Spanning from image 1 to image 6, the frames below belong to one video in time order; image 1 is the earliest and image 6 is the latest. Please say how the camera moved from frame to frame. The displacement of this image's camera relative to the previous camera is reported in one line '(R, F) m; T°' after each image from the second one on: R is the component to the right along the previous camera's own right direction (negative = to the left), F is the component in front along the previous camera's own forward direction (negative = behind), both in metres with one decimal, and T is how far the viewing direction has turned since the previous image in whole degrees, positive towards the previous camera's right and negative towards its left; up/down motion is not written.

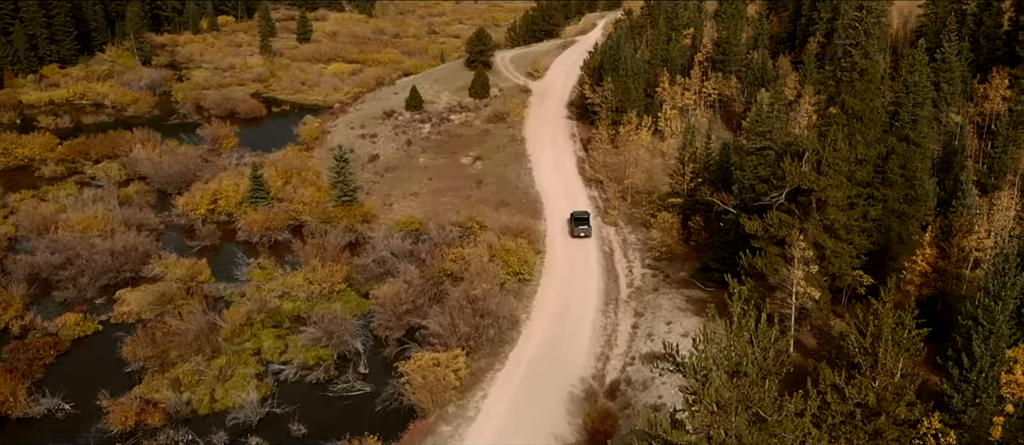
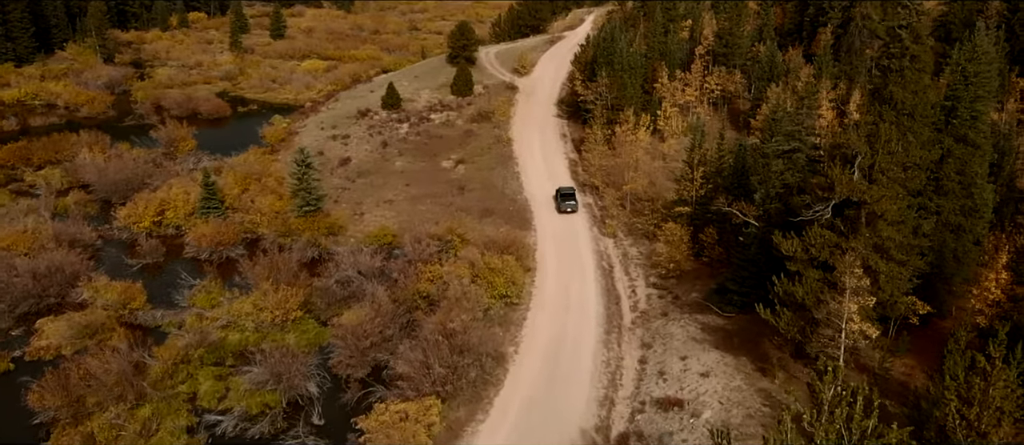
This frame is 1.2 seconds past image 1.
(+0.1, +6.3) m; +1°
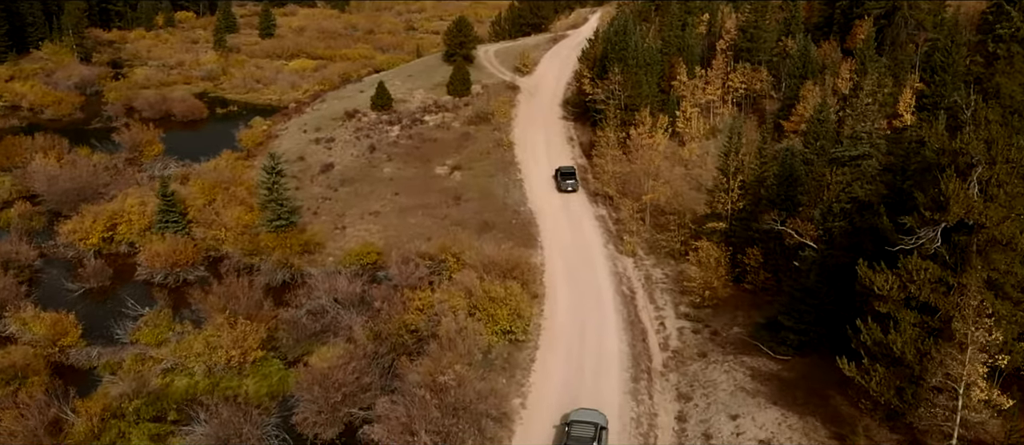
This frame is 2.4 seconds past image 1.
(-0.3, +6.5) m; 0°
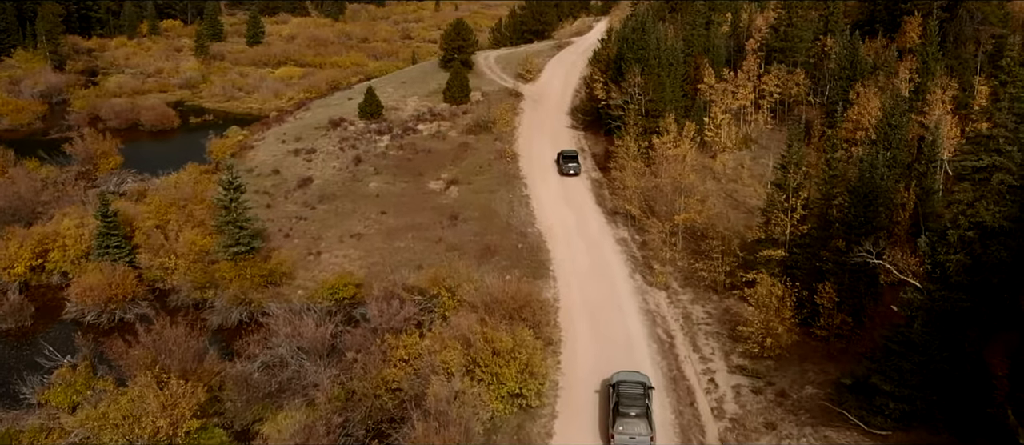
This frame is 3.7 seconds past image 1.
(-0.3, +7.1) m; 0°
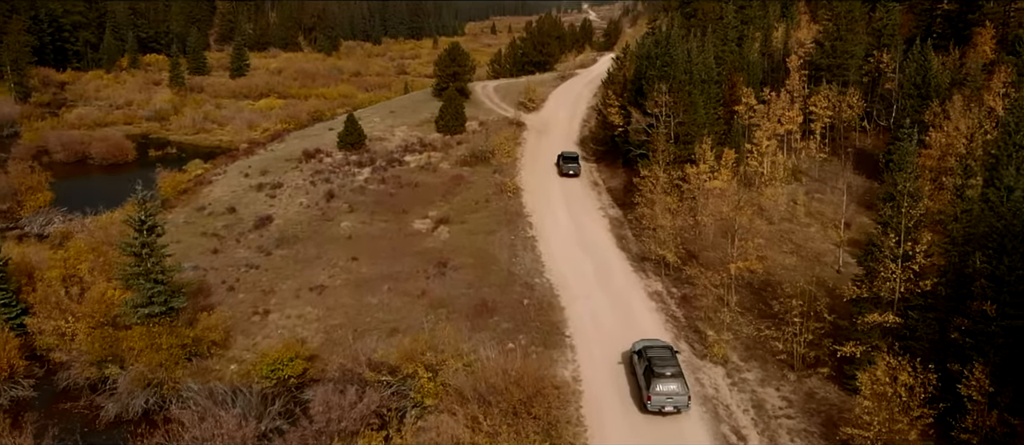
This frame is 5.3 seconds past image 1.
(-0.1, +8.4) m; 0°
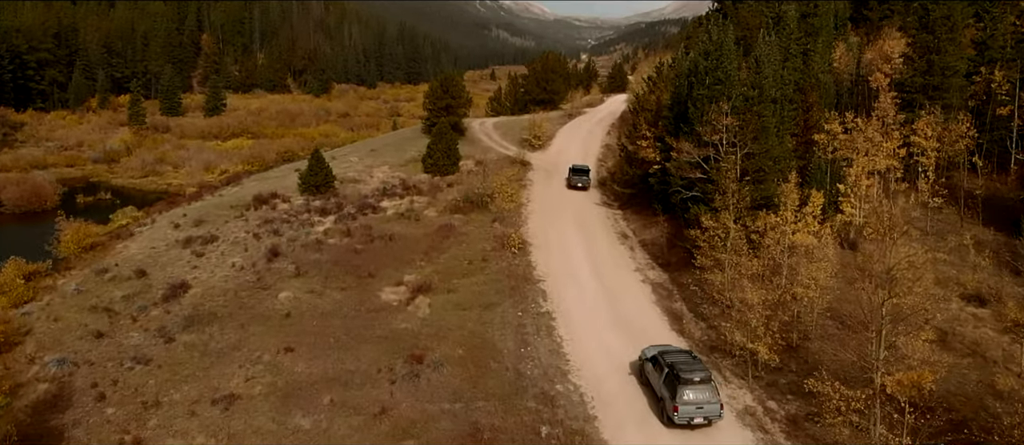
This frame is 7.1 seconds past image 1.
(-0.3, +10.6) m; 0°
